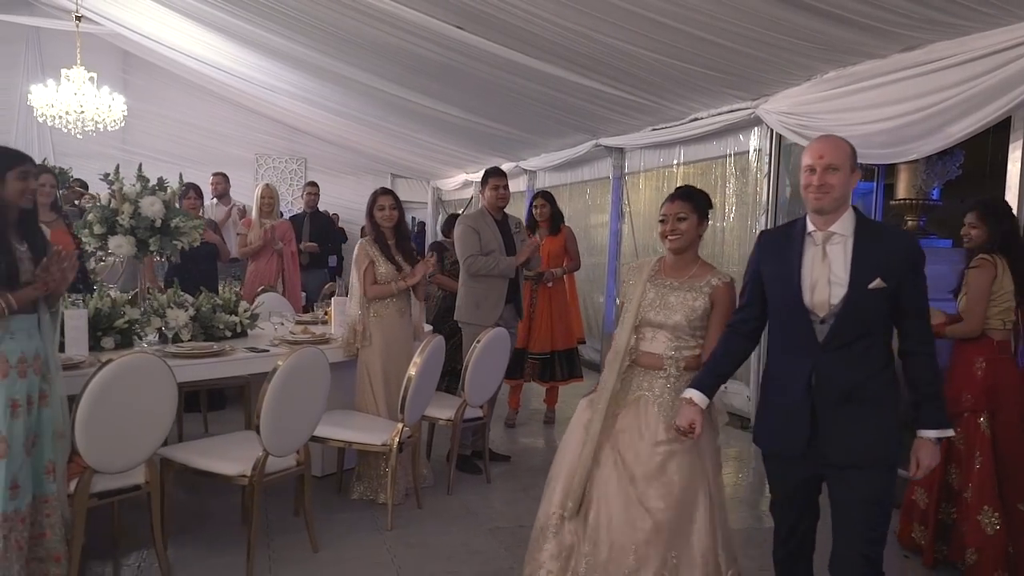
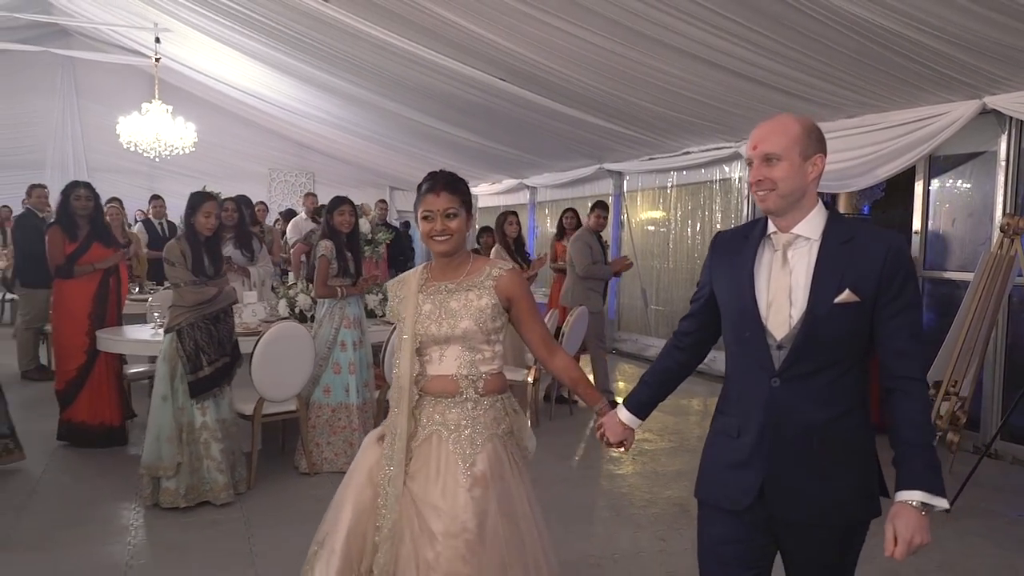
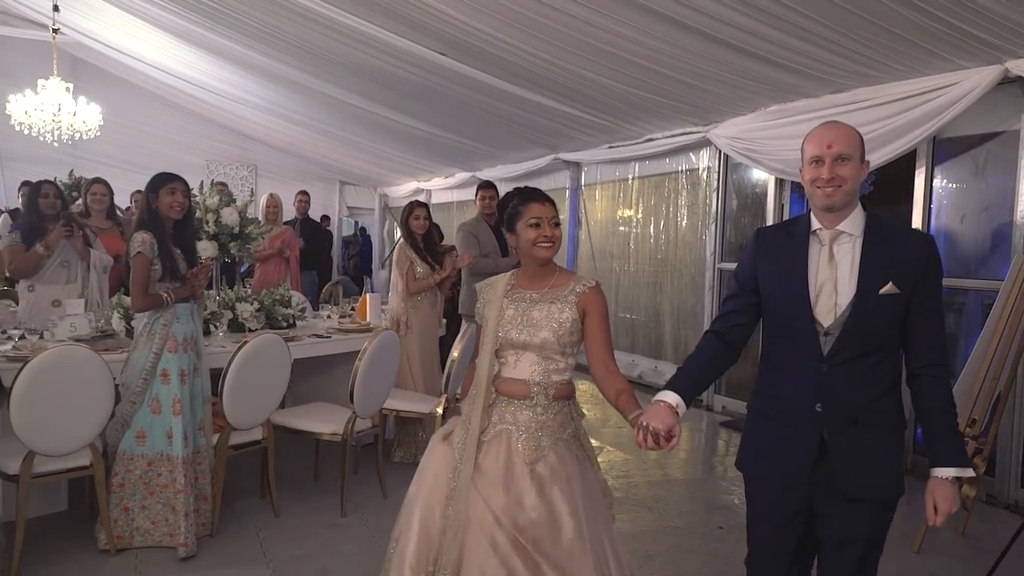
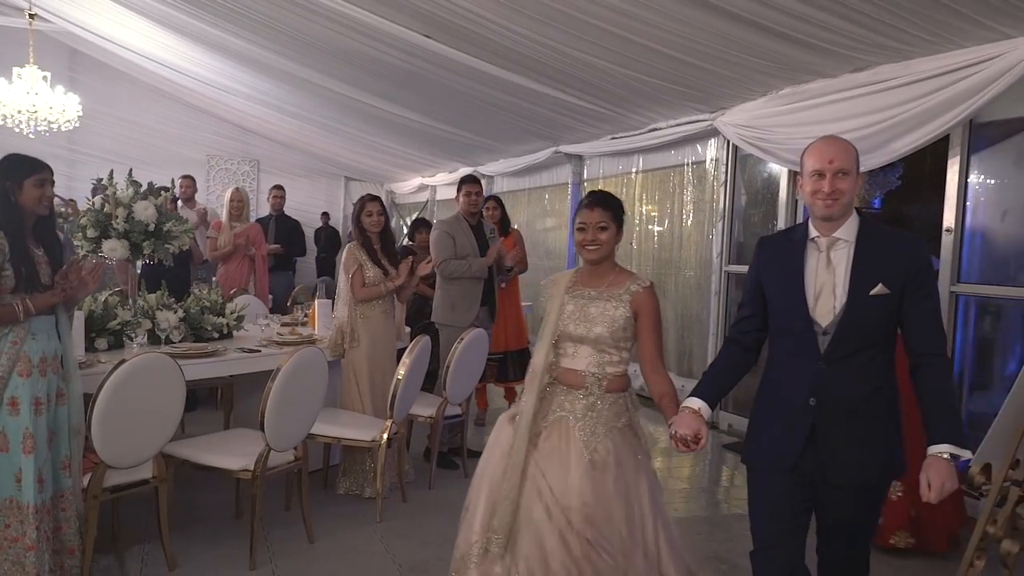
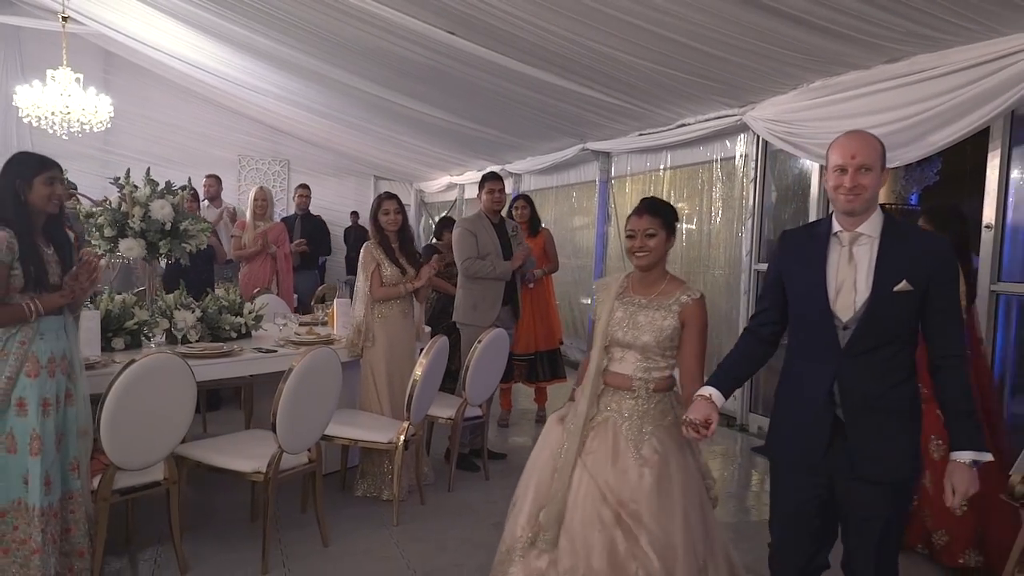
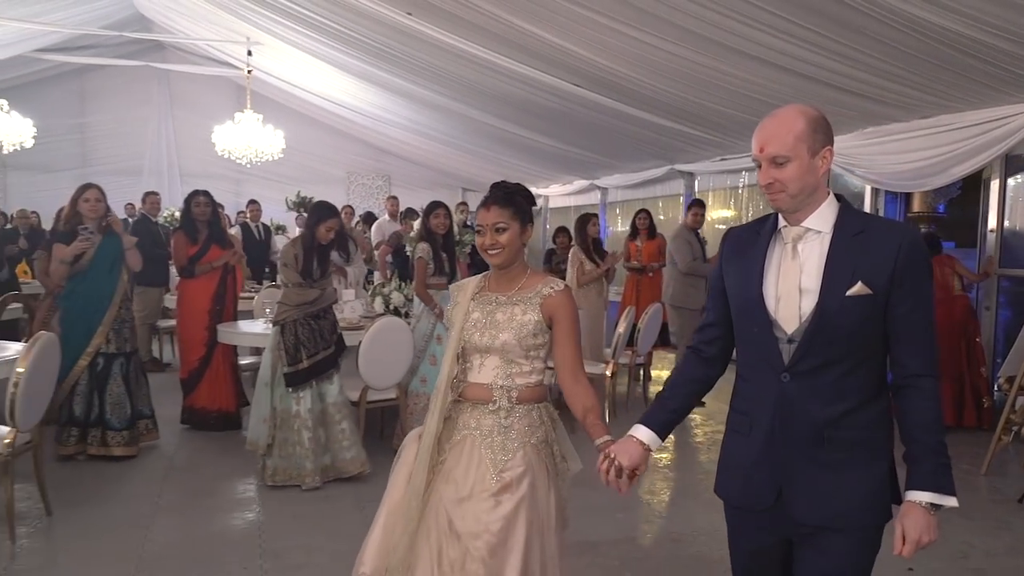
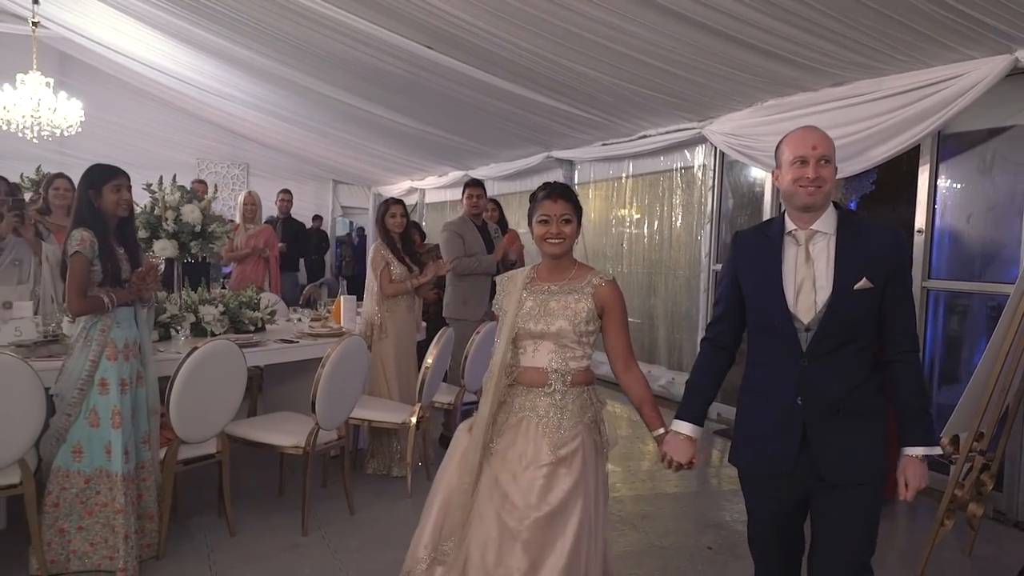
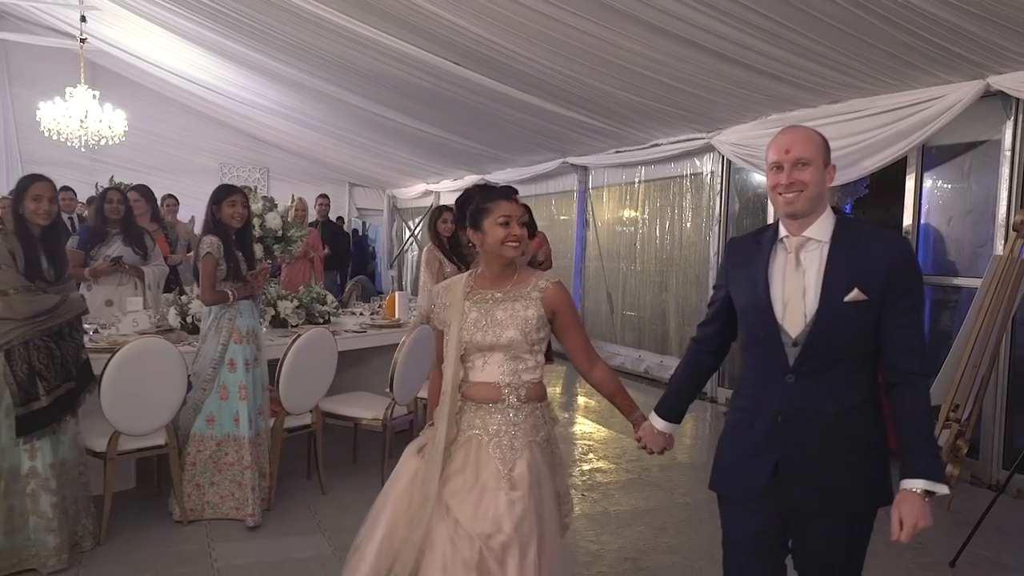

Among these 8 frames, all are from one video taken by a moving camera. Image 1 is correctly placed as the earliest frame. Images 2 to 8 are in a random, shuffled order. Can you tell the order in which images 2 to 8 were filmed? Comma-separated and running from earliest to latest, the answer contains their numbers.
5, 4, 7, 3, 8, 2, 6
